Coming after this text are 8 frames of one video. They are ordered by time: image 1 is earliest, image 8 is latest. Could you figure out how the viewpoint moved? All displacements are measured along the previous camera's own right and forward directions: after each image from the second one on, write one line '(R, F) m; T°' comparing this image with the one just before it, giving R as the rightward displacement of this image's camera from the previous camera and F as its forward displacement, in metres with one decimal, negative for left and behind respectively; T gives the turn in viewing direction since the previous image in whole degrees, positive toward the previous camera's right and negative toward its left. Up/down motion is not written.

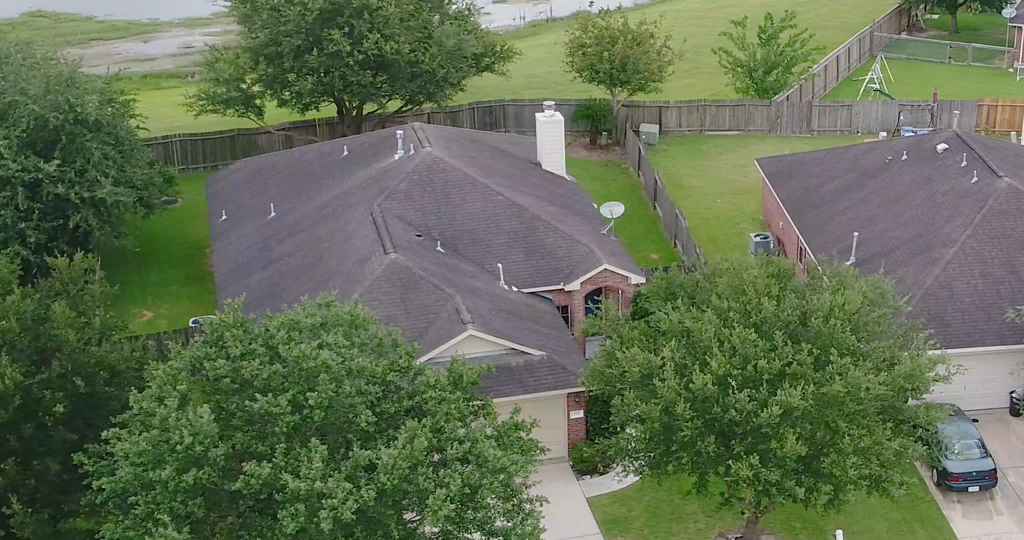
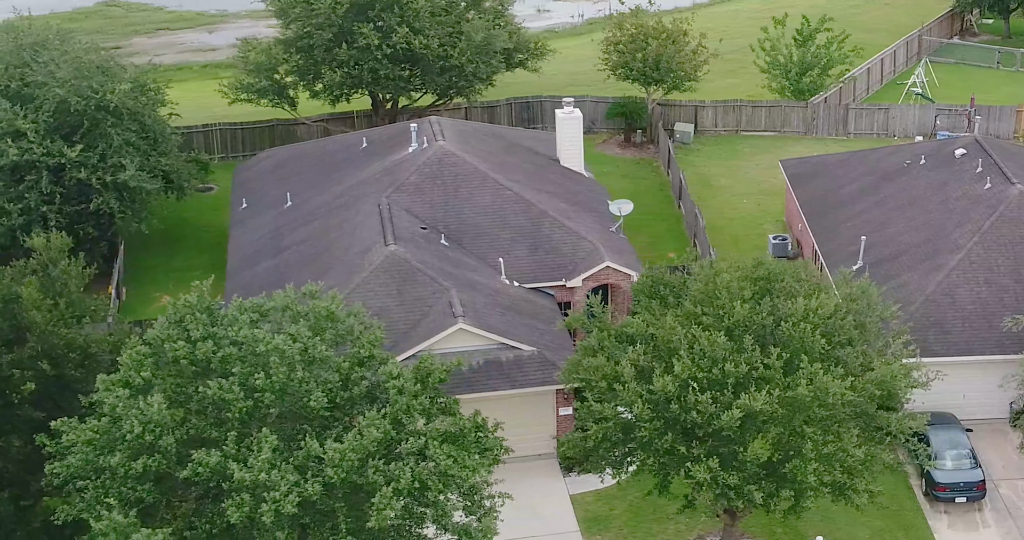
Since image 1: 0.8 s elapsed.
(+1.4, +0.1) m; -3°
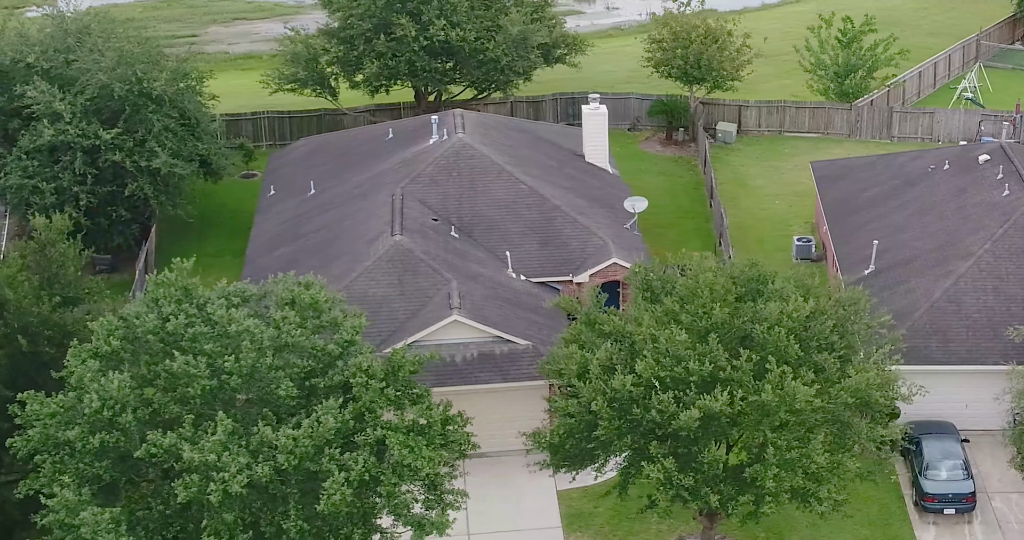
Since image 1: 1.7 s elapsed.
(+1.5, +0.1) m; -4°
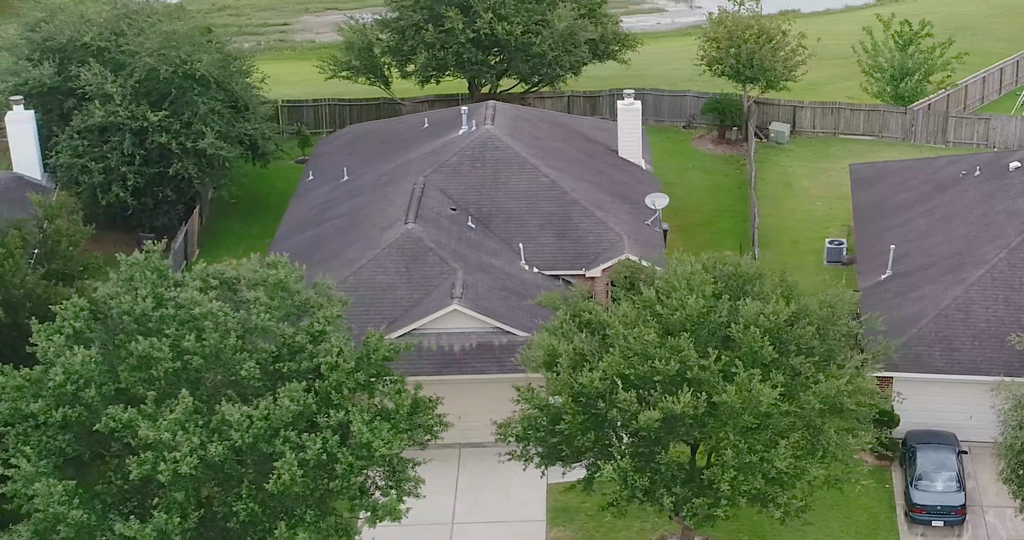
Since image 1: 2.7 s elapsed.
(+1.7, +0.1) m; -4°
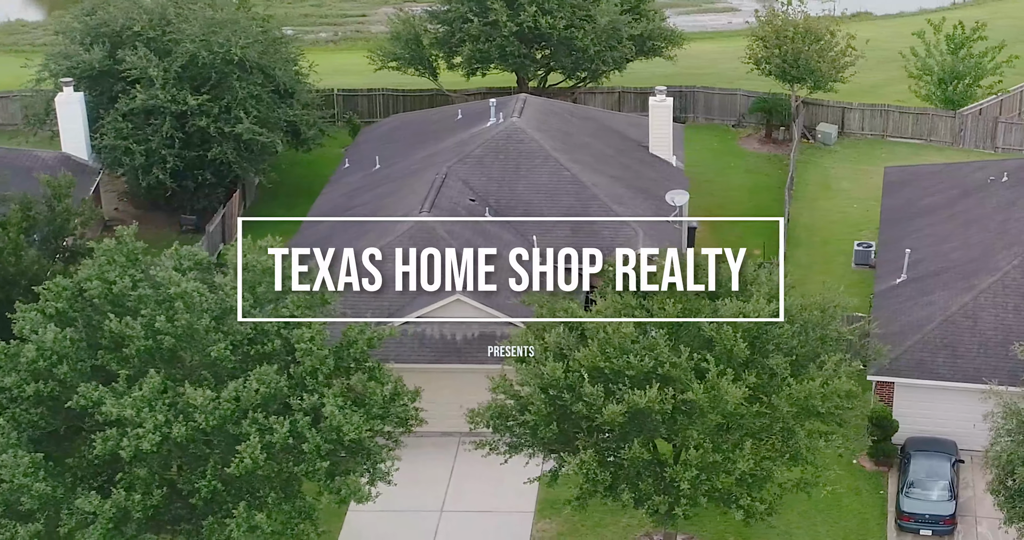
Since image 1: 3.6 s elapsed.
(+1.5, +0.1) m; -4°
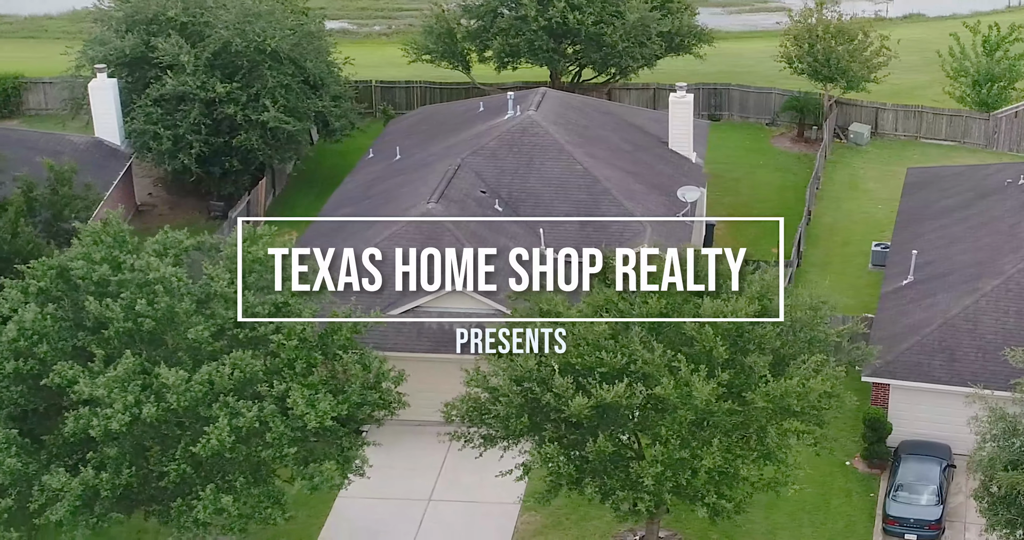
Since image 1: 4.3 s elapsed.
(+1.1, 0.0) m; -3°
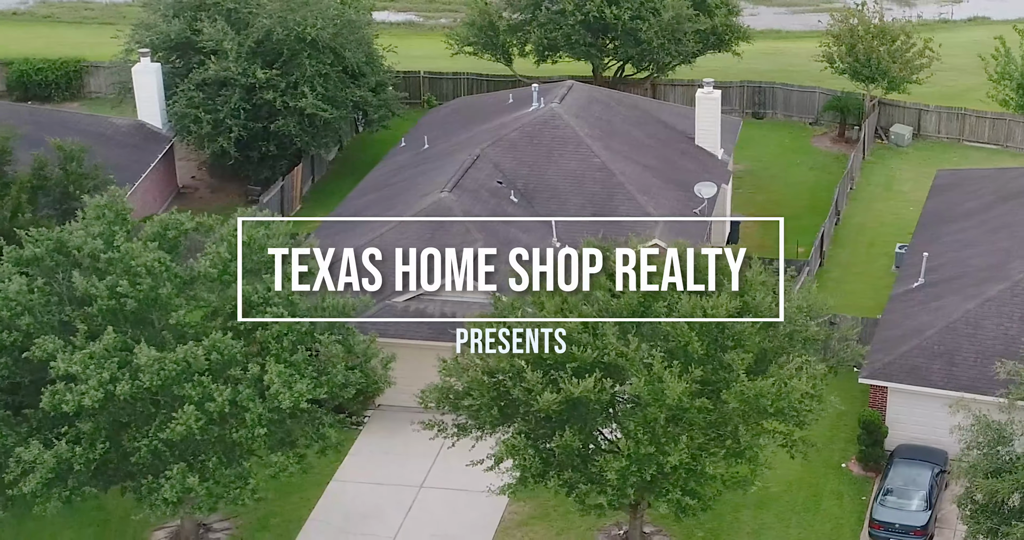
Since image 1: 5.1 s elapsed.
(+1.3, 0.0) m; -3°
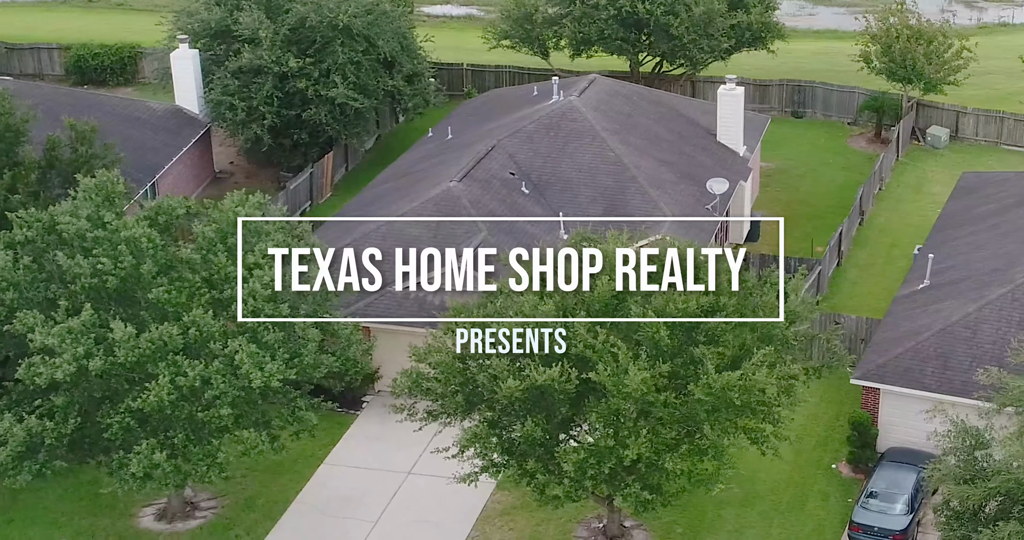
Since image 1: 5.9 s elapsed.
(+1.3, 0.0) m; -3°
